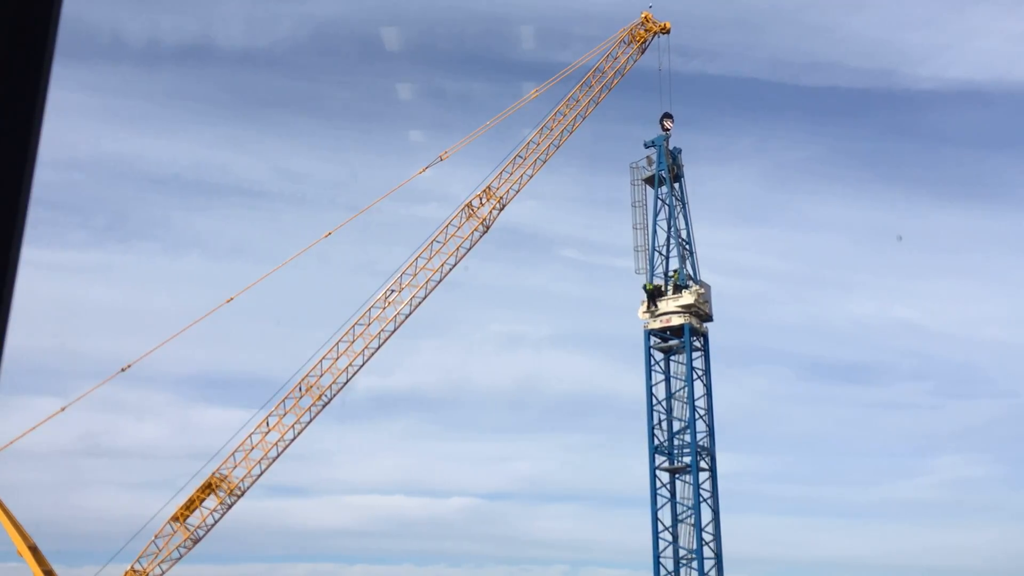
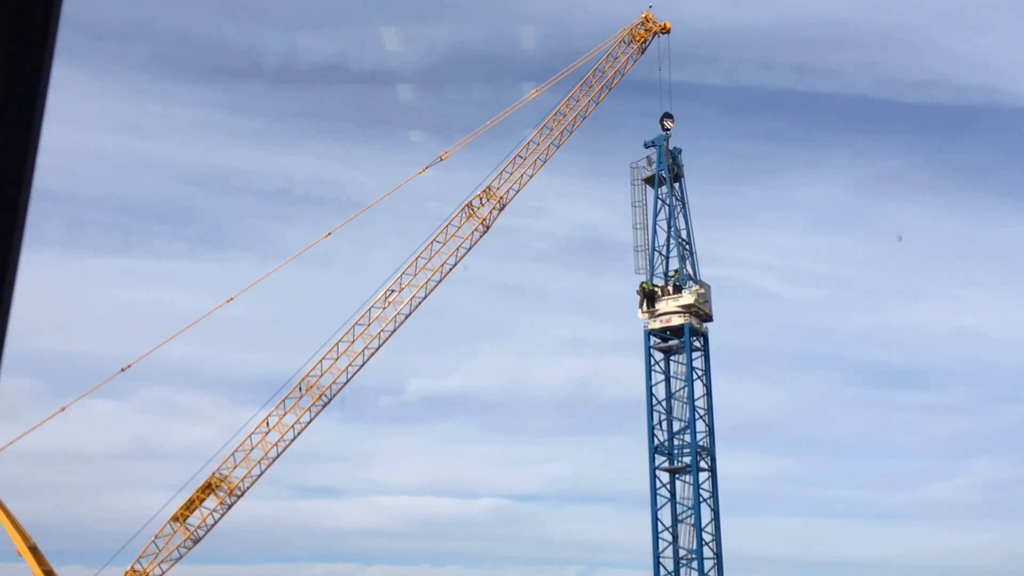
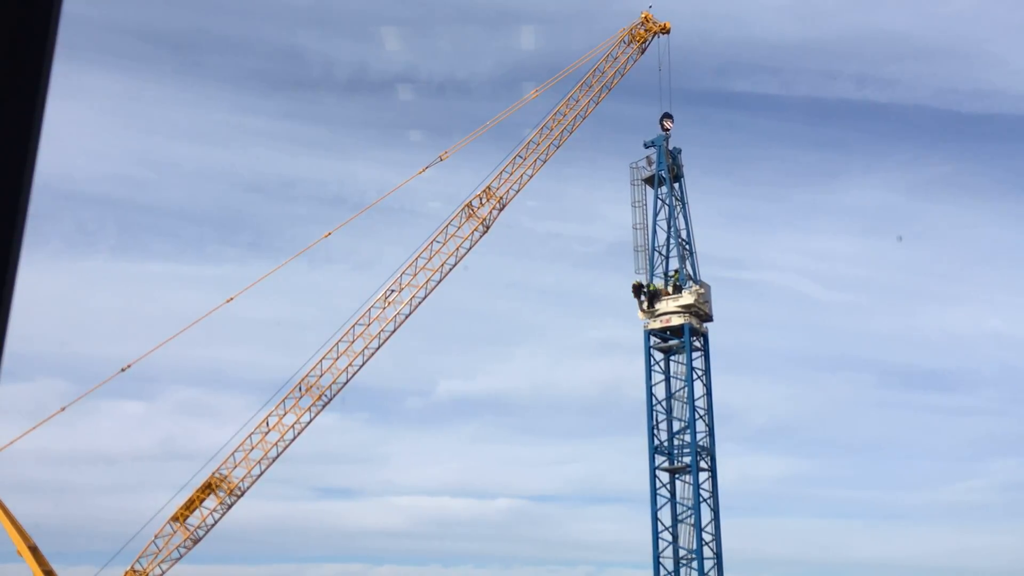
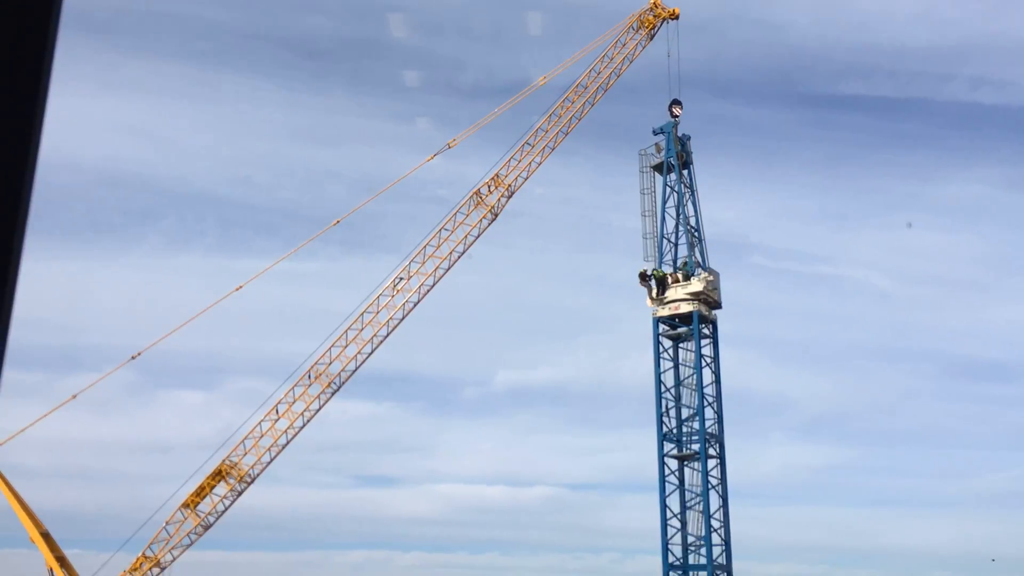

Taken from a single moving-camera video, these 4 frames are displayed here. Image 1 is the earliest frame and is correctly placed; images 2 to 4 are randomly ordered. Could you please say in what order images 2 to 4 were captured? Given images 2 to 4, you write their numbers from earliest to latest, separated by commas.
2, 3, 4
